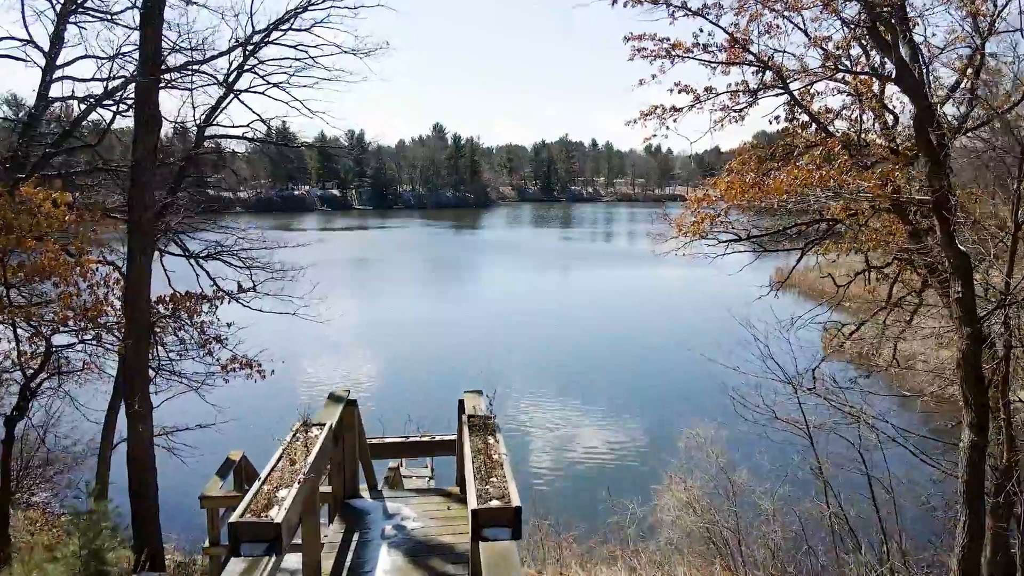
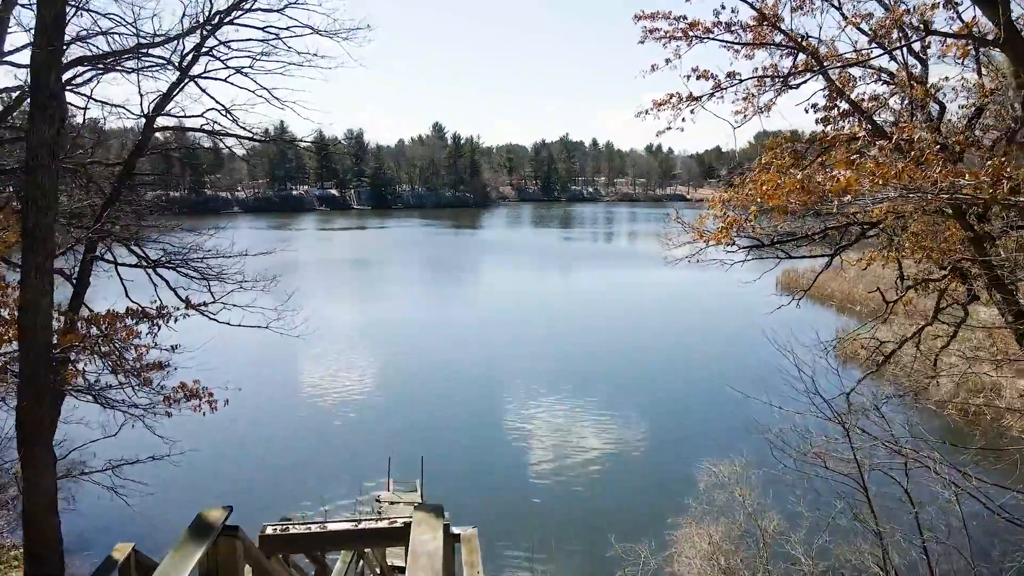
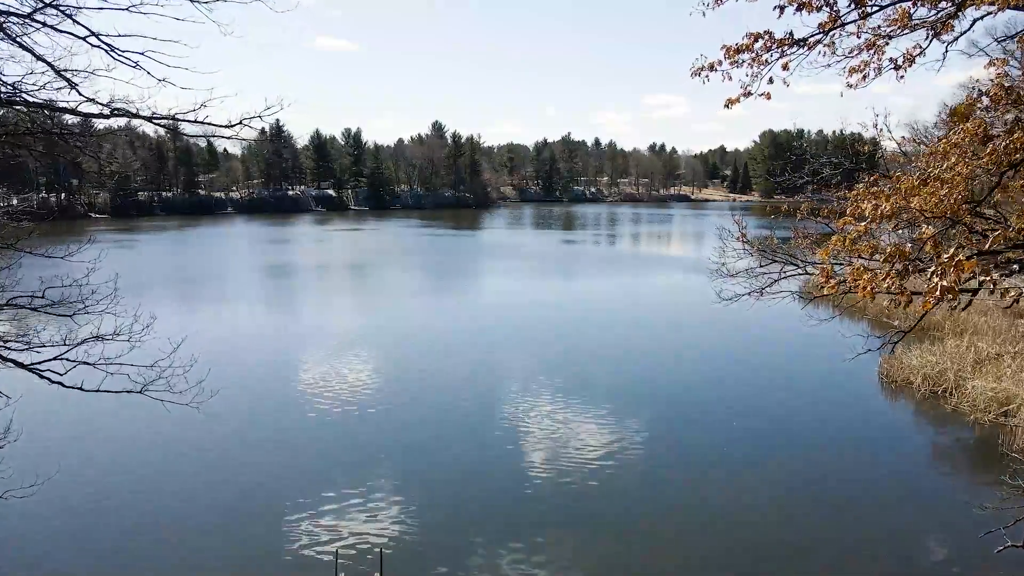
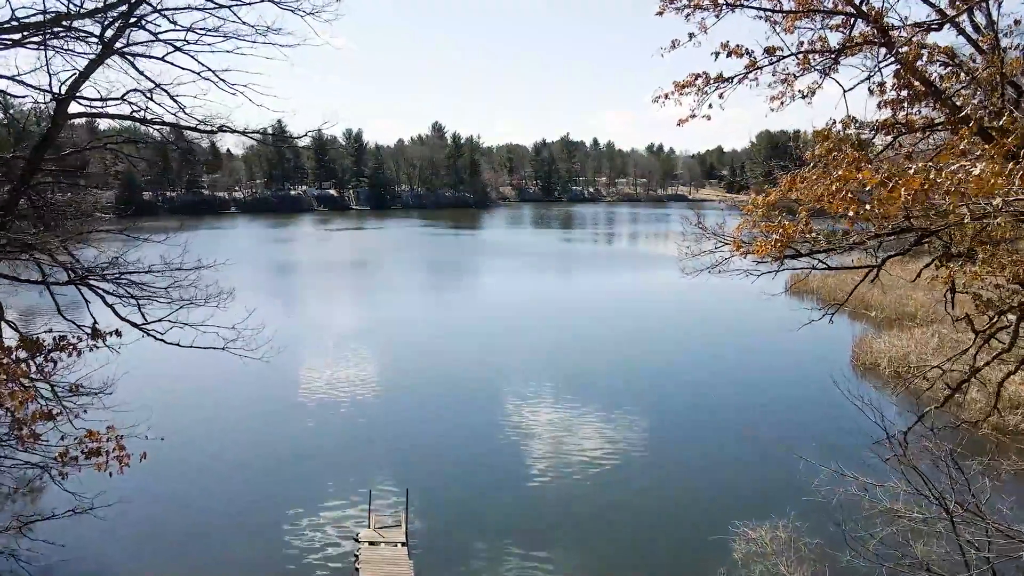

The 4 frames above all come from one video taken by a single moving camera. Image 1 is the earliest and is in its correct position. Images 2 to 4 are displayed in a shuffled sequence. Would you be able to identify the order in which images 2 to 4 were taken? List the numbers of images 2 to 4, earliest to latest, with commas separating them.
2, 4, 3
